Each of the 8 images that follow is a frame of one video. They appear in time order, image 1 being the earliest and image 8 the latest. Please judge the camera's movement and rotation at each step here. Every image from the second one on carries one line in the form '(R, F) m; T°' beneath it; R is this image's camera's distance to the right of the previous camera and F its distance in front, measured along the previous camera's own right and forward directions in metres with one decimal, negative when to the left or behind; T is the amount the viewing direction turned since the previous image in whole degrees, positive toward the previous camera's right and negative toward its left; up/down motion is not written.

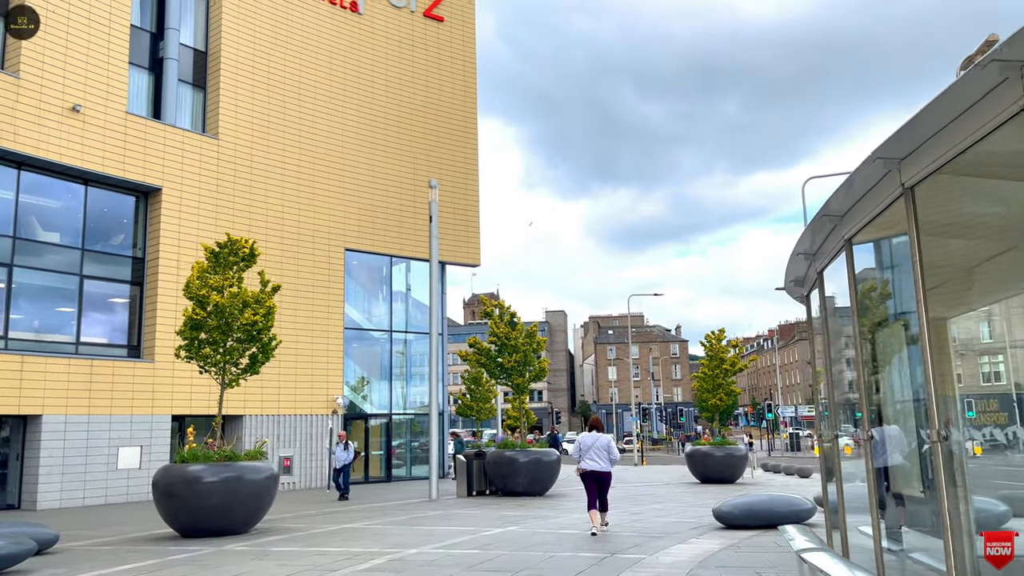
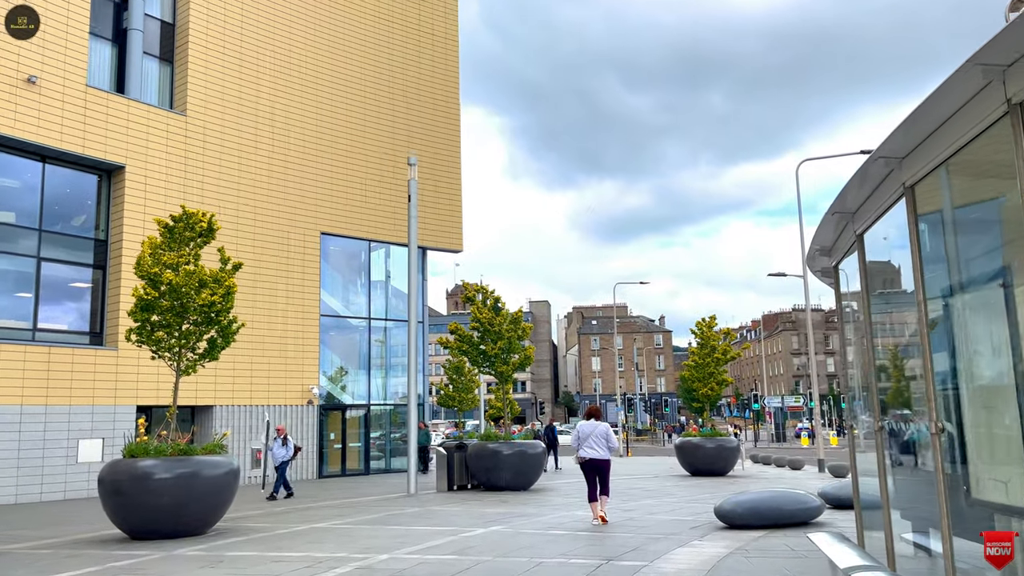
(0.0, +1.0) m; +1°
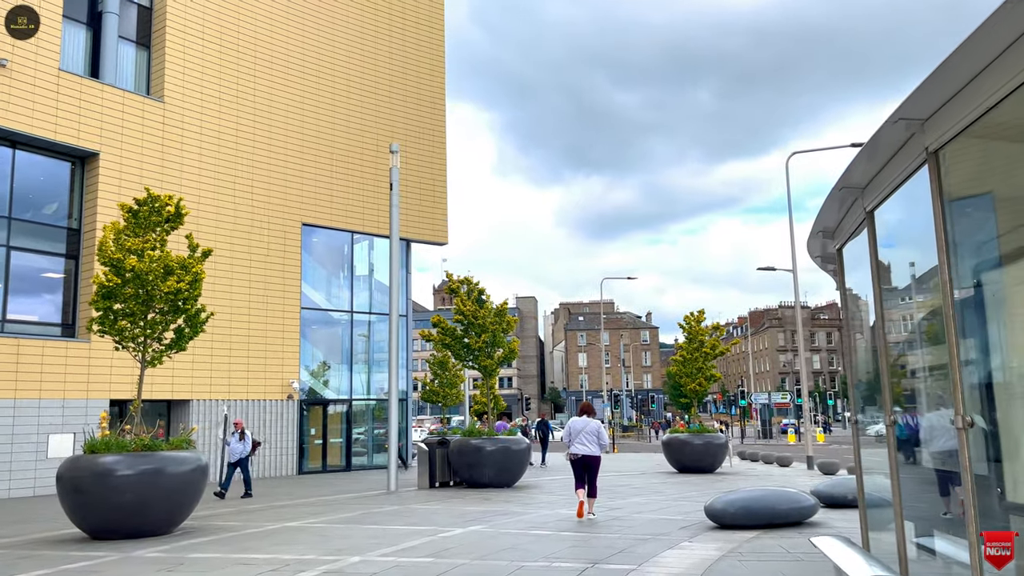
(+0.1, +0.5) m; +1°
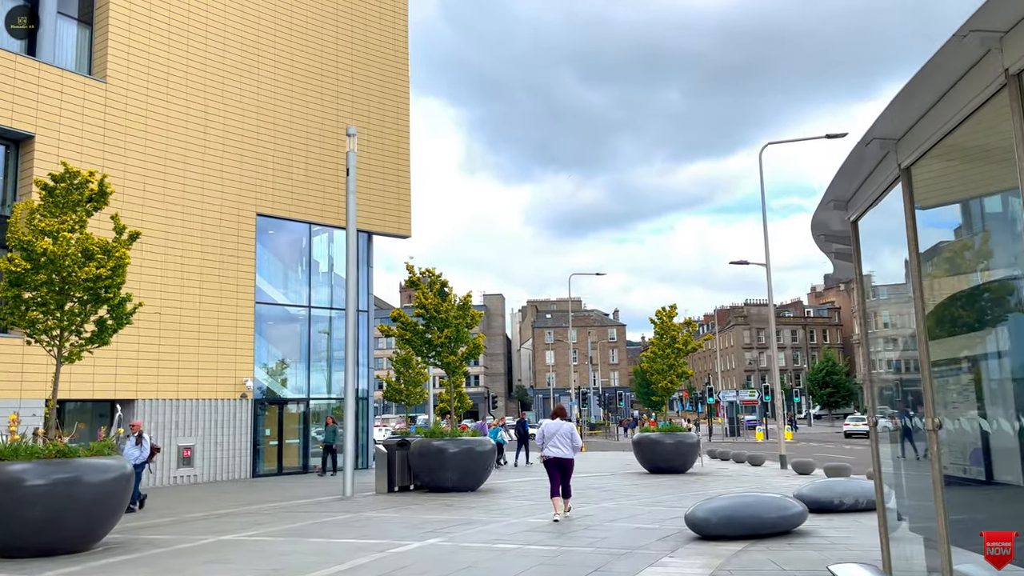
(+0.1, +0.9) m; +2°
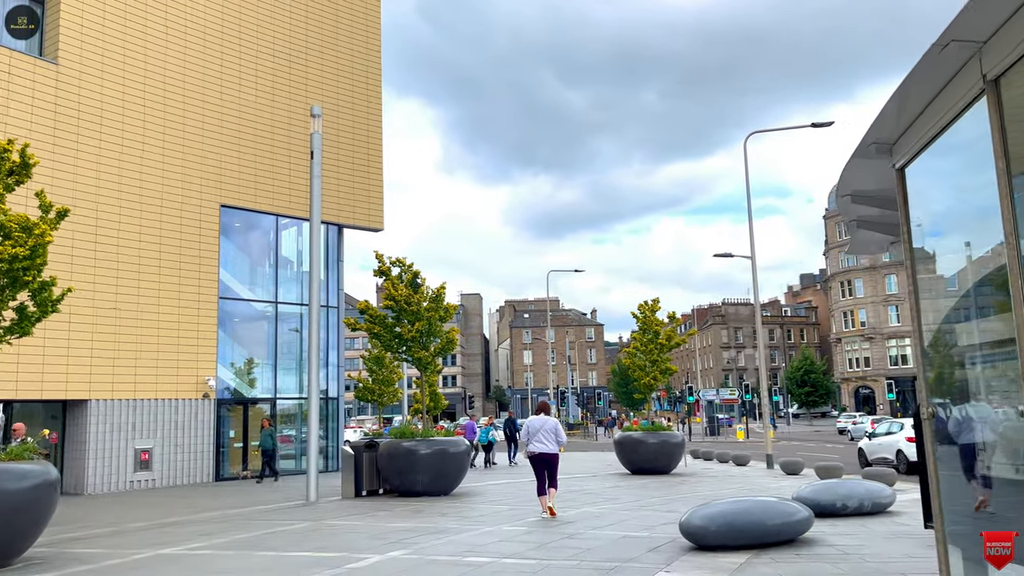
(0.0, +0.9) m; +2°
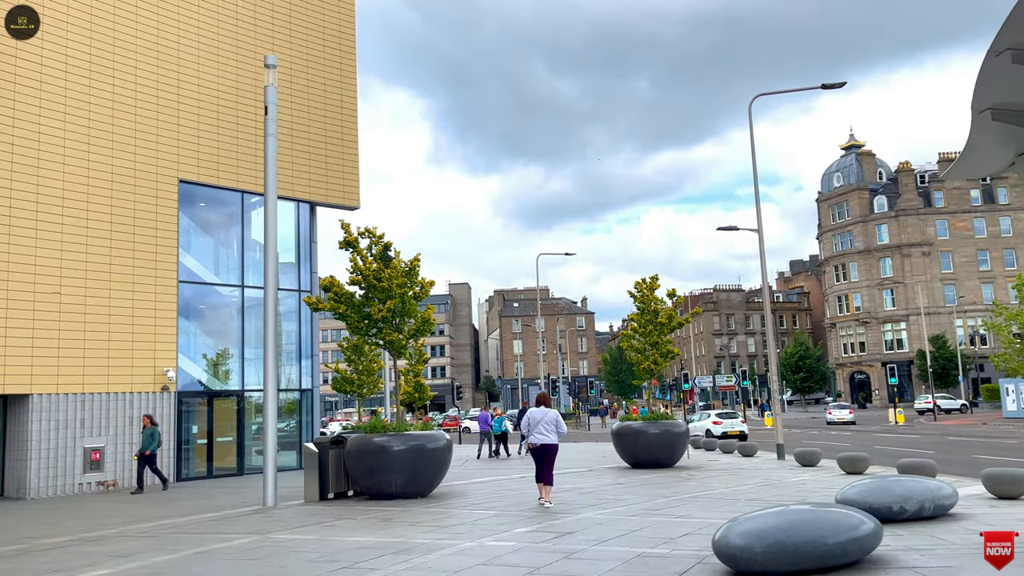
(+0.1, +1.9) m; +1°
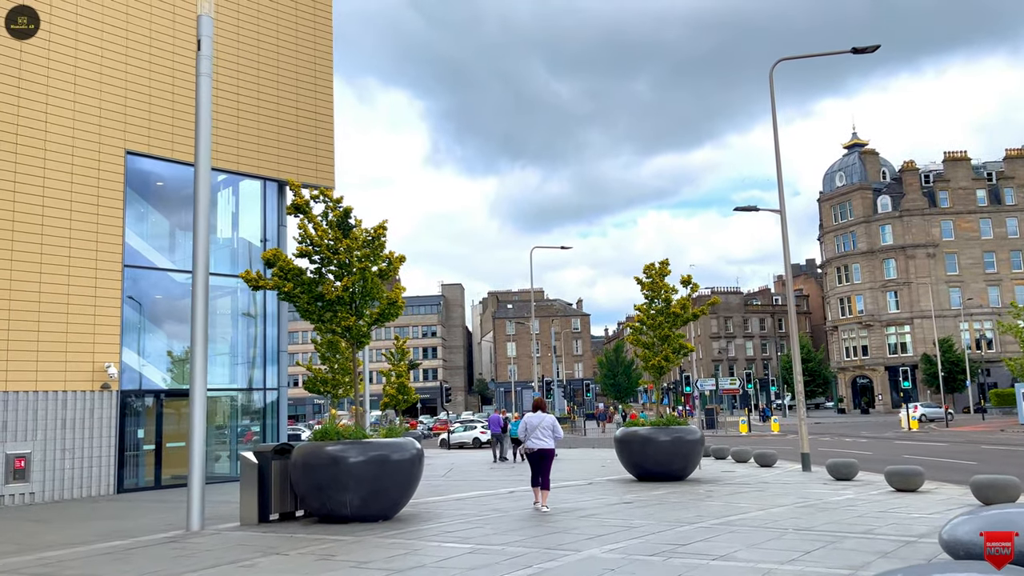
(+0.1, +2.4) m; 0°
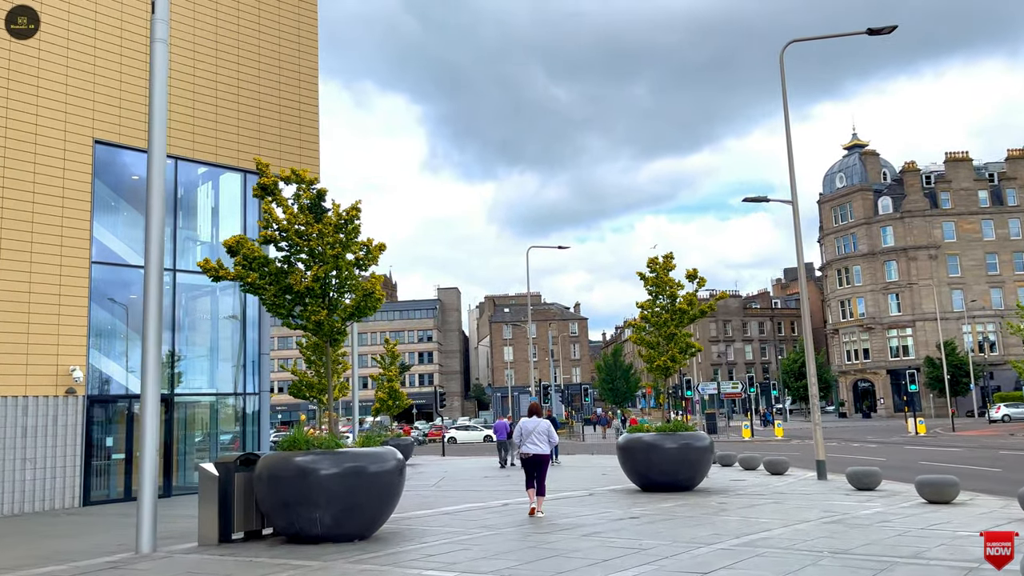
(+0.1, +1.2) m; 0°
